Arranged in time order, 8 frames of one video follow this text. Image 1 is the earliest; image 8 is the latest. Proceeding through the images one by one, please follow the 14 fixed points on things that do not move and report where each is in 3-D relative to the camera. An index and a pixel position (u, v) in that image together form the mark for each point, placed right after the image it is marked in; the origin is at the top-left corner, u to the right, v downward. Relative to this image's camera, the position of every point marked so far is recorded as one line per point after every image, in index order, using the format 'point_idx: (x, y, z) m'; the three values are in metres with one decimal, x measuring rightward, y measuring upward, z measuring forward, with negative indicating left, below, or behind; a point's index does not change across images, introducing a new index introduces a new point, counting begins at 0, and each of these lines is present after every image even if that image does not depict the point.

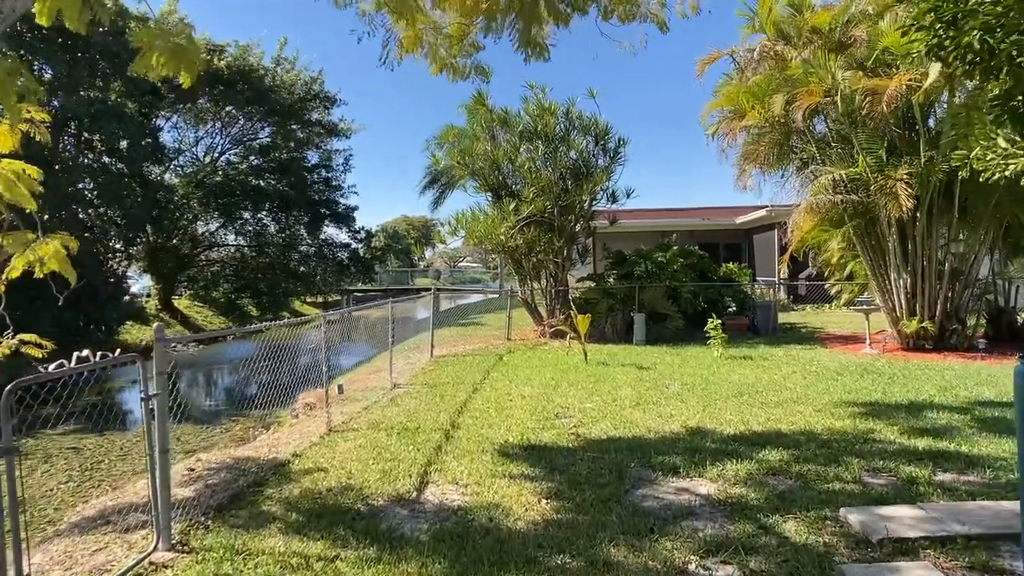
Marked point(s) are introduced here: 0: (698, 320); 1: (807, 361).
0: (+3.3, -0.6, +12.6) m
1: (+3.8, -0.9, +8.8) m
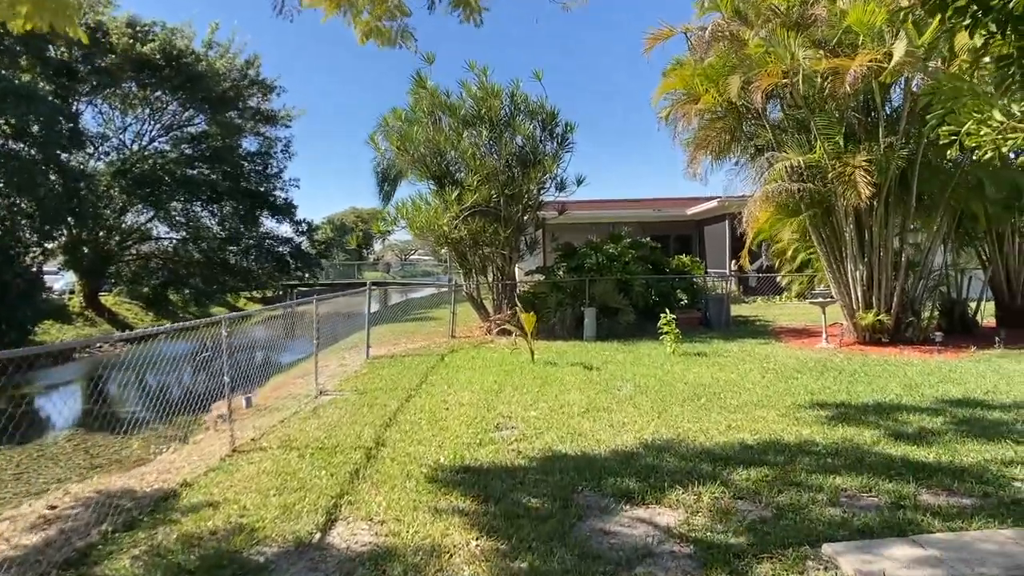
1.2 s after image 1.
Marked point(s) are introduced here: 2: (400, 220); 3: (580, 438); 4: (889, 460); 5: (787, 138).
0: (+2.4, -0.5, +12.1) m
1: (+3.1, -0.8, +8.4) m
2: (-1.8, +1.1, +11.3) m
3: (+0.5, -1.1, +5.1) m
4: (+2.4, -1.1, +4.4) m
5: (+3.7, +2.0, +9.3) m
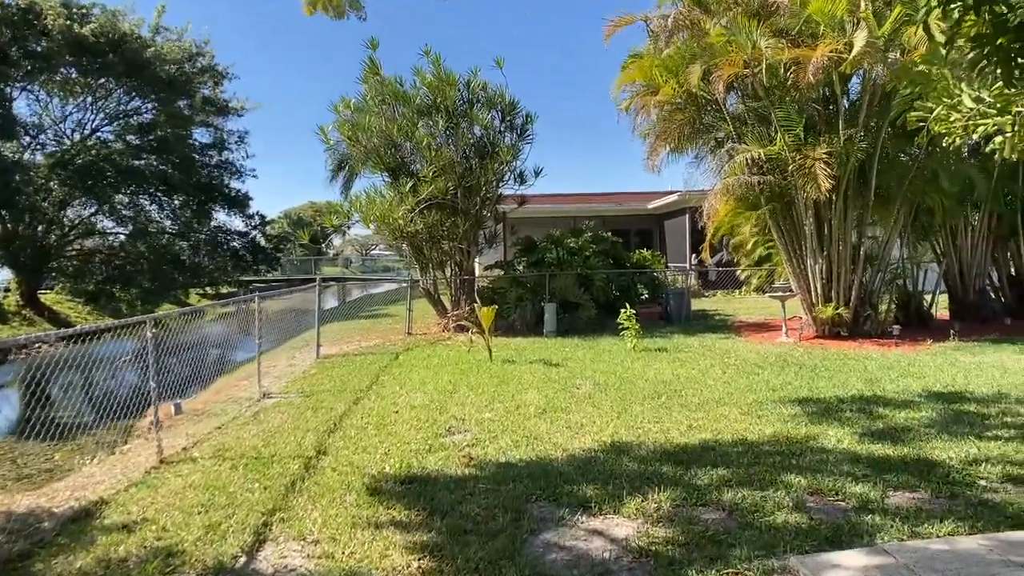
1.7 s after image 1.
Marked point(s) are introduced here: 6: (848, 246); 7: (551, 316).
0: (+1.7, -0.4, +11.9) m
1: (+2.6, -0.7, +8.2) m
2: (-2.5, +1.2, +10.9) m
3: (+0.2, -1.1, +4.8) m
4: (+2.1, -1.0, +4.2) m
5: (+3.1, +2.1, +9.1) m
6: (+4.5, +0.6, +9.3) m
7: (+0.6, -0.4, +10.6) m
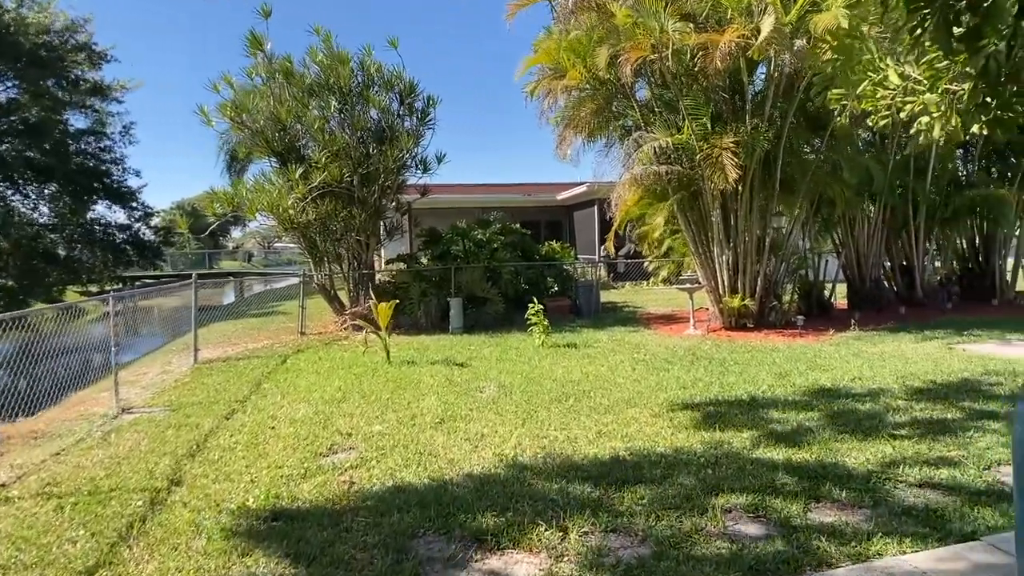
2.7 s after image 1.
0: (+0.1, -0.3, +11.4) m
1: (+1.4, -0.7, +8.0) m
2: (-3.9, +1.2, +9.9) m
3: (-0.5, -1.0, +4.3) m
4: (+1.5, -1.0, +3.9) m
5: (+1.8, +2.2, +8.9) m
6: (+3.2, +0.7, +9.3) m
7: (-0.8, -0.3, +10.1) m
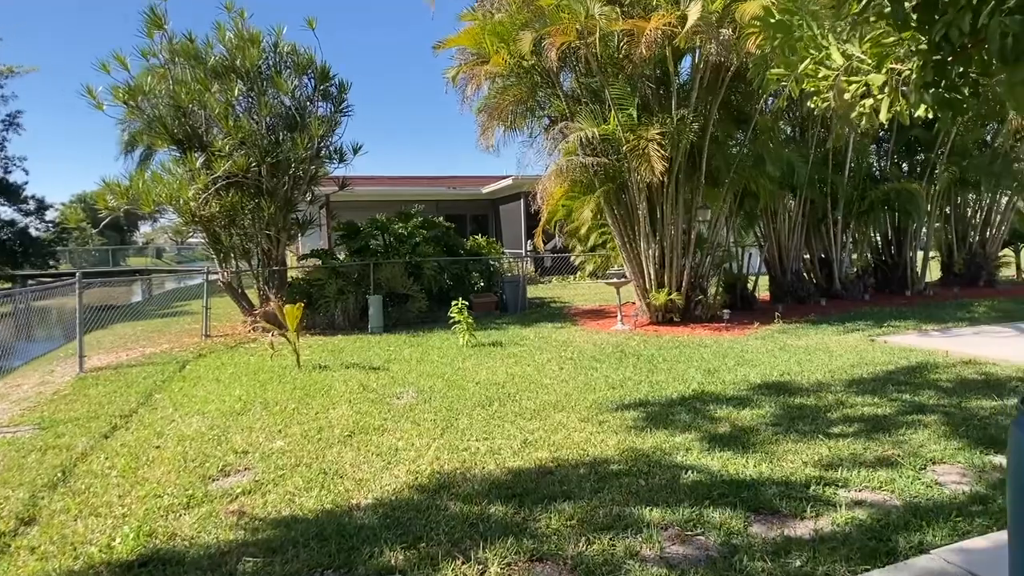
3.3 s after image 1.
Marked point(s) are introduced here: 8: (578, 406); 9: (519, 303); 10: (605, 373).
0: (-1.1, -0.2, +11.0) m
1: (+0.6, -0.6, +7.7) m
2: (-5.0, +1.2, +9.0) m
3: (-1.0, -1.0, +3.8) m
4: (+1.1, -1.0, +3.7) m
5: (+0.8, +2.2, +8.6) m
6: (+2.2, +0.7, +9.1) m
7: (-1.9, -0.3, +9.6) m
8: (+0.5, -0.9, +5.1) m
9: (+0.1, -0.2, +11.3) m
10: (+0.8, -0.8, +6.1) m
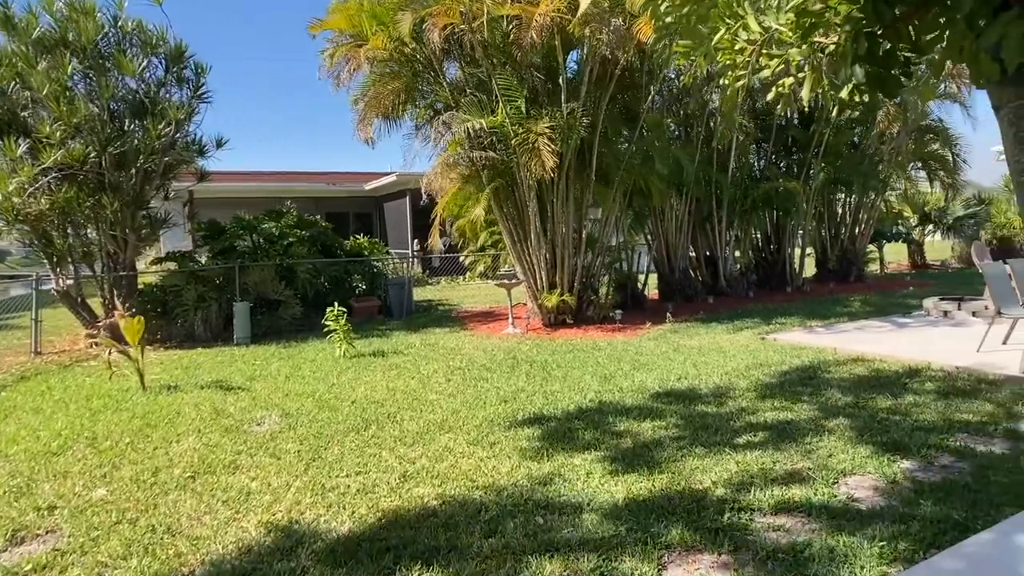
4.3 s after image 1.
0: (-2.8, -0.3, +10.1) m
1: (-0.6, -0.7, +7.1) m
2: (-6.3, +1.1, +7.6) m
3: (-1.5, -1.1, +3.0) m
4: (+0.5, -1.0, +3.2) m
5: (-0.5, +2.2, +8.1) m
6: (+0.7, +0.7, +8.8) m
7: (-3.3, -0.4, +8.6) m
8: (-0.3, -0.9, +4.5) m
9: (-1.6, -0.3, +10.6) m
10: (-0.1, -0.8, +5.6) m
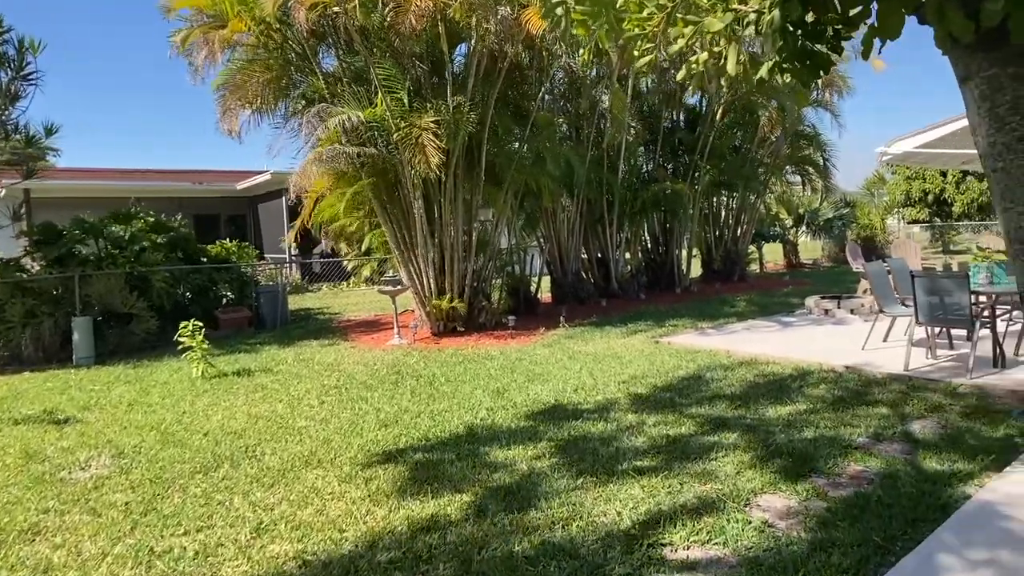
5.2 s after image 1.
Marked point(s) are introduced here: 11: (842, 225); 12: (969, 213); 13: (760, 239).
0: (-4.3, -0.4, +9.1) m
1: (-1.7, -0.7, +6.4) m
2: (-7.4, +0.9, +6.0) m
3: (-2.0, -1.2, +2.3) m
4: (0.0, -1.1, +2.8) m
5: (-1.8, +2.1, +7.4) m
6: (-0.6, +0.7, +8.3) m
7: (-4.6, -0.5, +7.5) m
8: (-1.0, -1.0, +3.9) m
9: (-3.2, -0.4, +9.7) m
10: (-1.0, -0.8, +5.0) m
11: (+8.0, +1.5, +16.9) m
12: (+12.6, +2.1, +19.2) m
13: (+5.5, +1.1, +15.5) m
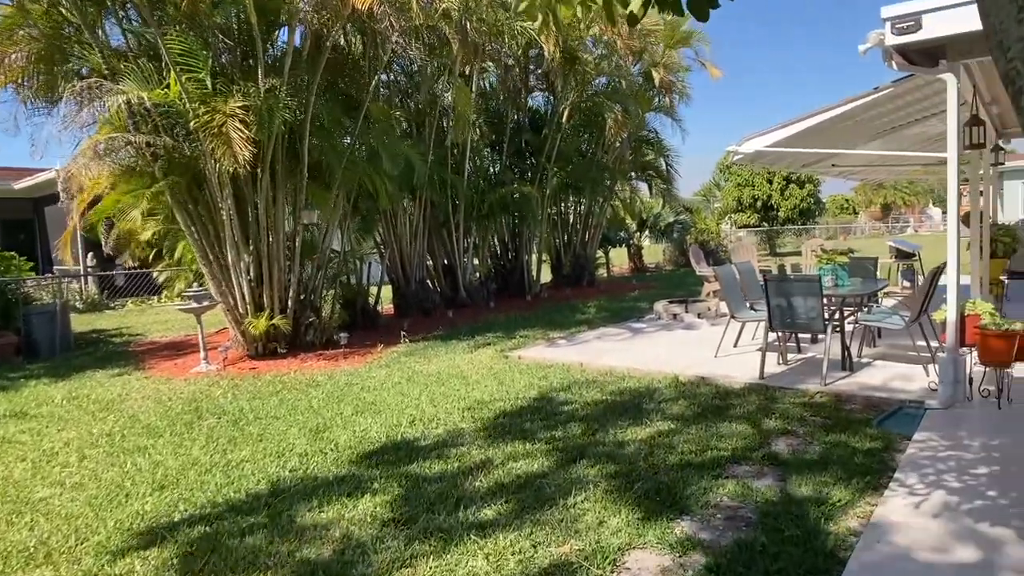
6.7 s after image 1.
0: (-6.1, -0.6, +7.2) m
1: (-3.0, -0.9, +5.2) m
2: (-8.6, +0.7, +3.6) m
3: (-2.4, -1.3, +1.1) m
4: (-0.6, -1.1, +1.9) m
5: (-3.4, +1.9, +6.1) m
6: (-2.4, +0.5, +7.3) m
7: (-6.1, -0.7, +5.6) m
8: (-1.8, -1.1, +2.9) m
9: (-5.2, -0.6, +8.1) m
10: (-2.0, -1.0, +3.9) m
11: (+4.3, +1.5, +17.5) m
12: (+8.3, +2.1, +20.7) m
13: (+2.1, +1.0, +15.6) m
